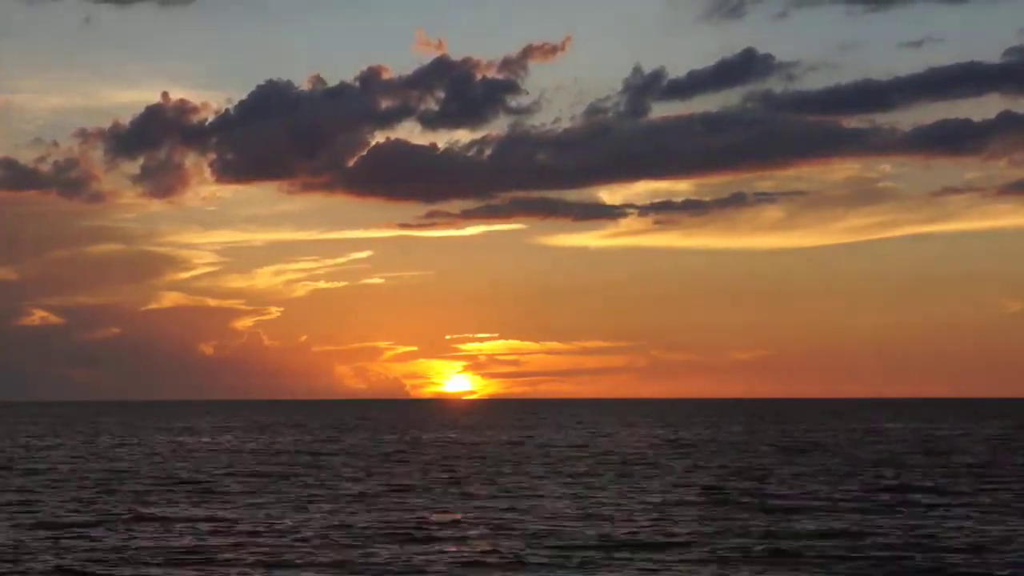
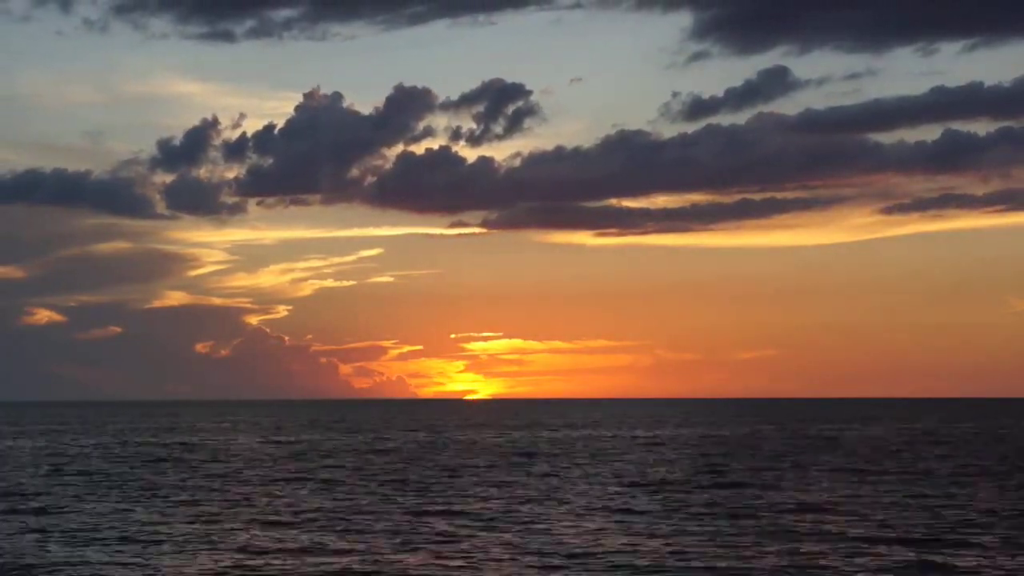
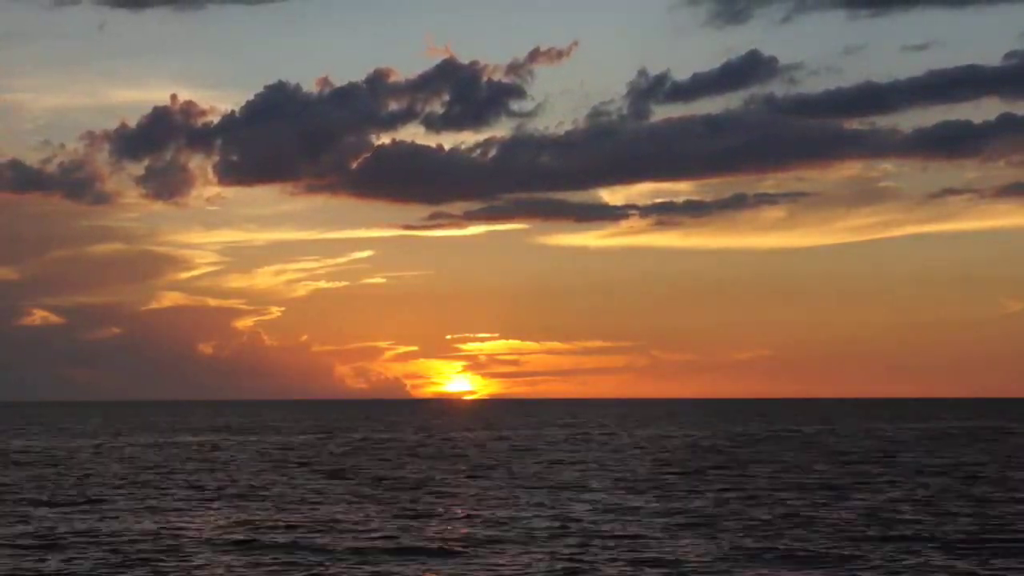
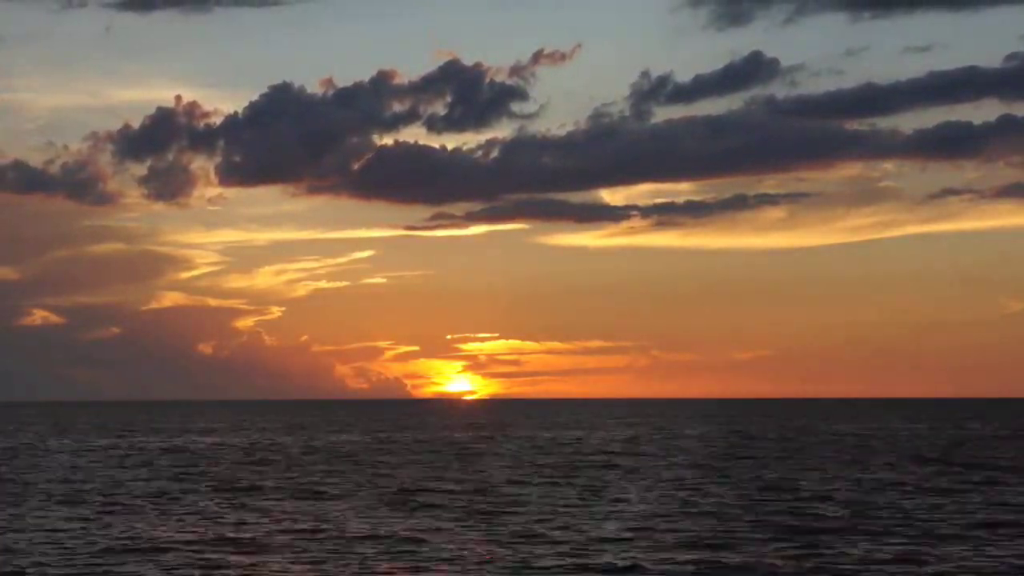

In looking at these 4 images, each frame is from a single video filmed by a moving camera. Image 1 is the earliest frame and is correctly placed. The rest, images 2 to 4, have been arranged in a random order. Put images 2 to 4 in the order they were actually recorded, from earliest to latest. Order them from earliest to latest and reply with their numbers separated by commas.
3, 4, 2
